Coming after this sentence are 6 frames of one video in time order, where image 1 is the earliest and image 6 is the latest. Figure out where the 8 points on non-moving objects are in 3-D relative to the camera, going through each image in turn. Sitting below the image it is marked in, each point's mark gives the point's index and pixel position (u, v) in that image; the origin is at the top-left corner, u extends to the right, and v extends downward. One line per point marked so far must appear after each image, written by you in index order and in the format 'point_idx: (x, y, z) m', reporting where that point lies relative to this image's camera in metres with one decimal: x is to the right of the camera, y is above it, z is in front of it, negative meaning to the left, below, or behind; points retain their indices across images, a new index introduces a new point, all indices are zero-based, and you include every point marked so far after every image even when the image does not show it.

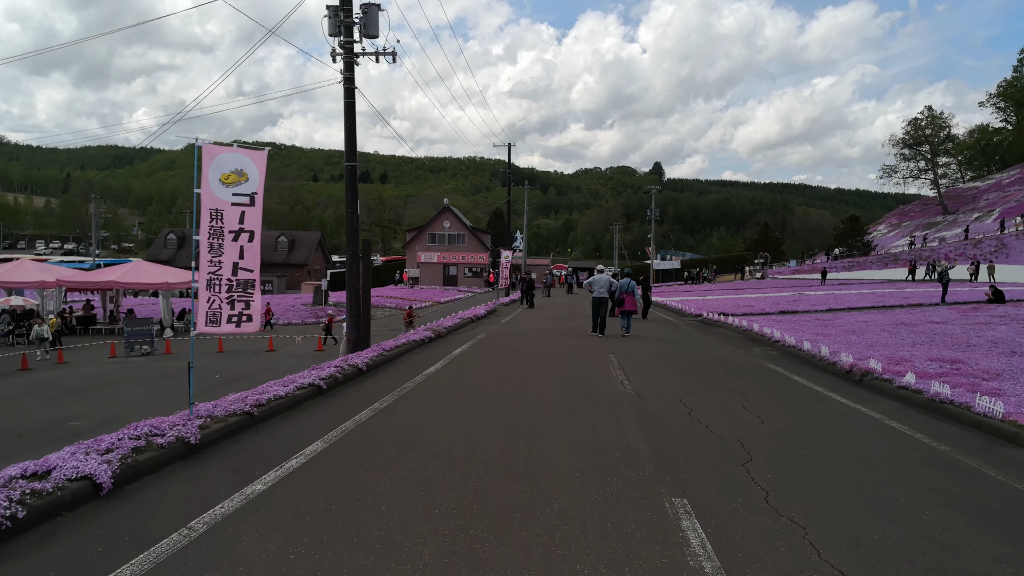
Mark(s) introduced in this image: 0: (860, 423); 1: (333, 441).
0: (+2.8, -1.1, +6.6) m
1: (-1.2, -1.0, +5.5) m
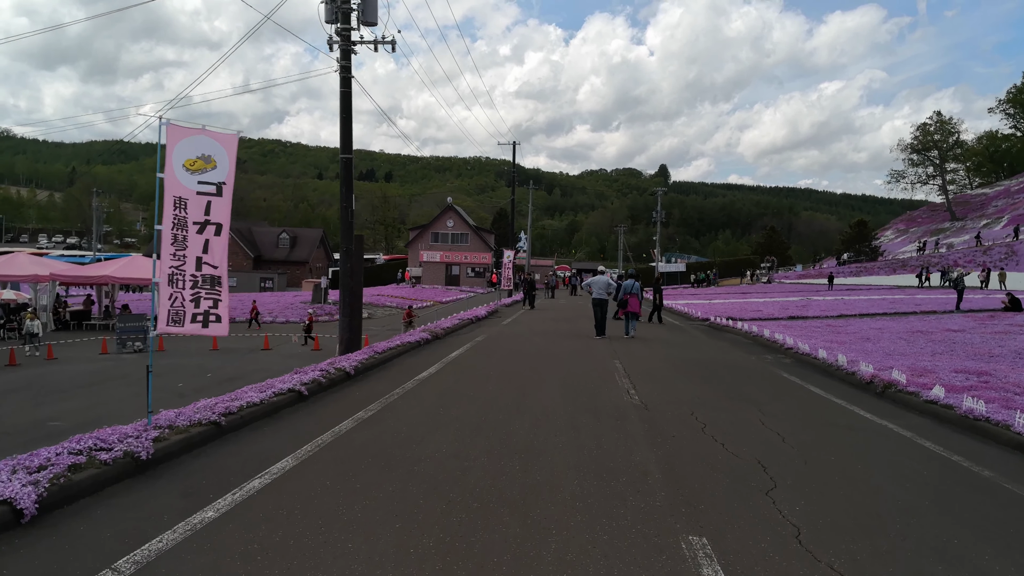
0: (+2.8, -1.1, +6.0) m
1: (-1.2, -1.0, +4.9) m
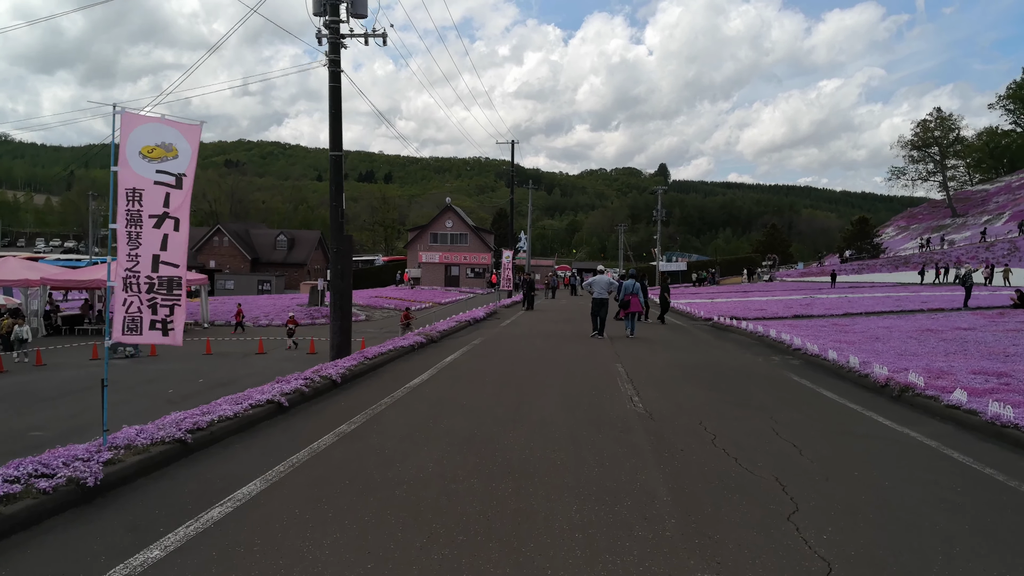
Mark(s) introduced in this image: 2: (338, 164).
0: (+2.7, -1.1, +5.6) m
1: (-1.3, -1.0, +4.5) m
2: (-2.5, +1.8, +11.7) m
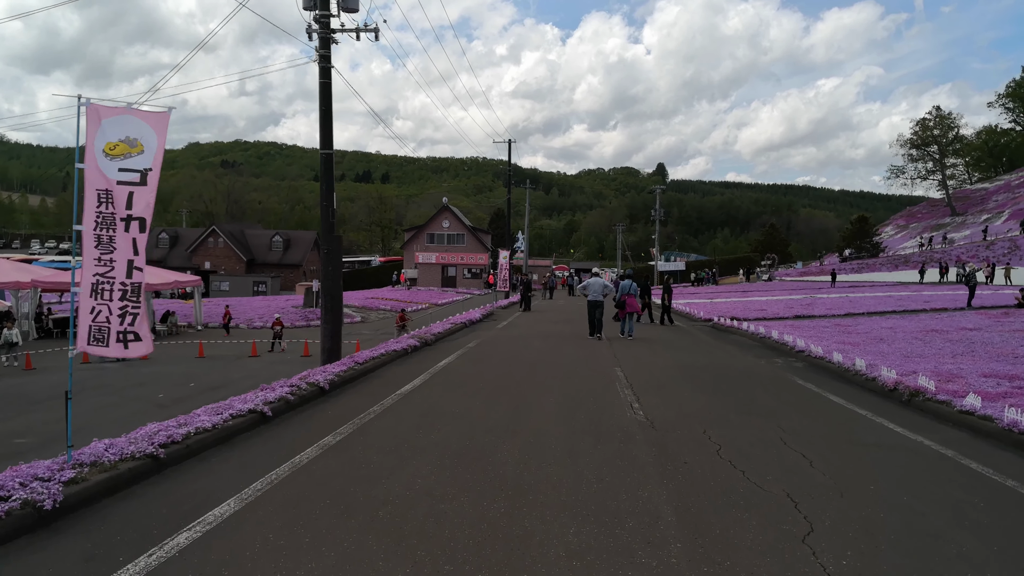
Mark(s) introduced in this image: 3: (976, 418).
0: (+2.7, -1.1, +5.3) m
1: (-1.3, -1.1, +4.1) m
2: (-2.6, +1.8, +11.4) m
3: (+3.8, -1.1, +6.8) m
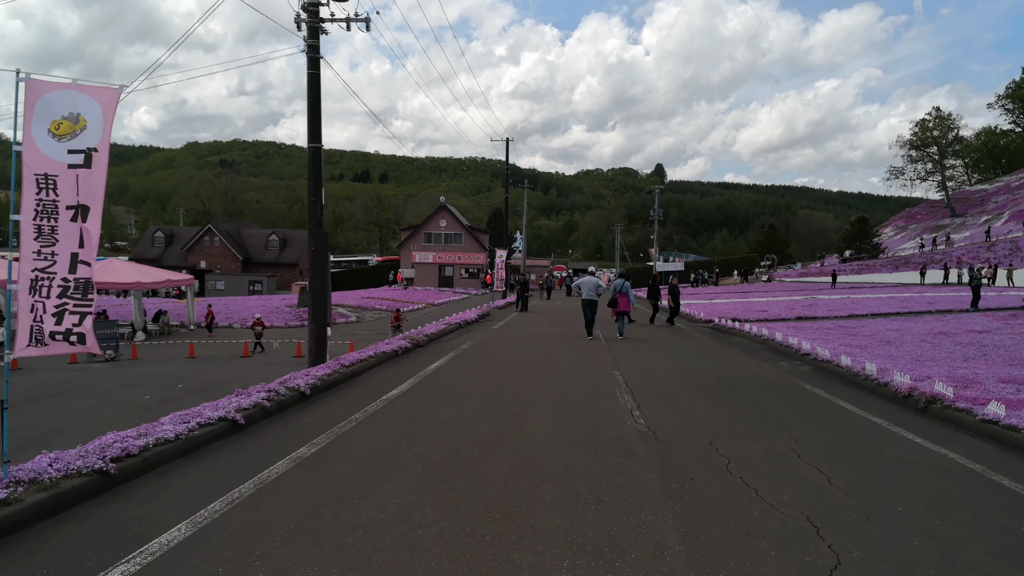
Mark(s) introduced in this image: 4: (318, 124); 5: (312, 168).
0: (+2.6, -1.1, +4.8) m
1: (-1.4, -1.0, +3.7) m
2: (-2.6, +1.8, +11.0) m
3: (+3.8, -1.1, +6.4) m
4: (-2.6, +2.2, +11.1) m
5: (-2.6, +1.6, +10.9) m
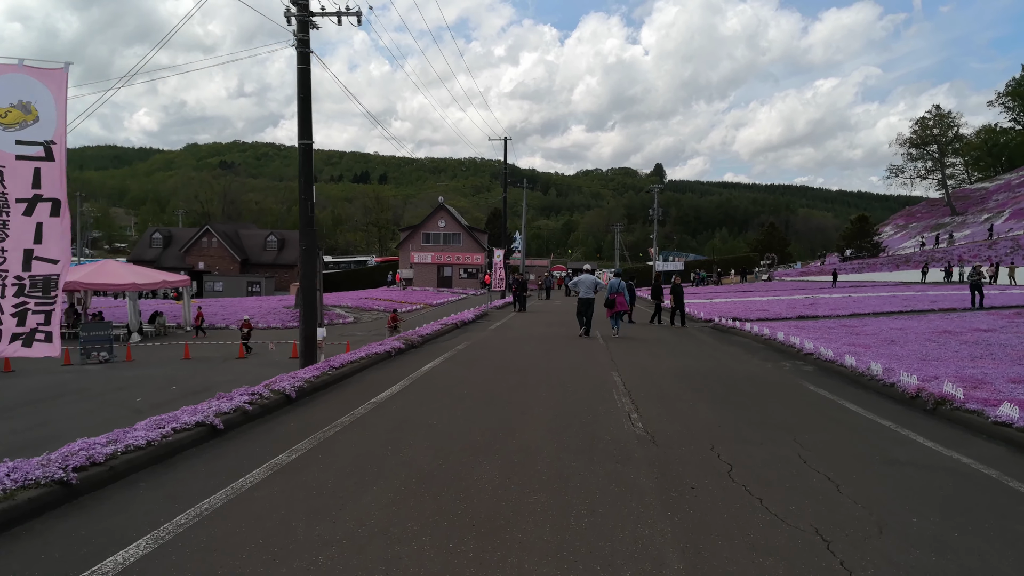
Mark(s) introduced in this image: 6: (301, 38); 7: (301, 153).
0: (+2.6, -1.1, +4.6) m
1: (-1.4, -1.0, +3.4) m
2: (-2.7, +1.8, +10.7) m
3: (+3.7, -1.0, +6.1) m
4: (-2.7, +2.2, +10.9) m
5: (-2.7, +1.6, +10.6) m
6: (-2.9, +3.4, +11.2) m
7: (-2.8, +1.7, +10.7) m
